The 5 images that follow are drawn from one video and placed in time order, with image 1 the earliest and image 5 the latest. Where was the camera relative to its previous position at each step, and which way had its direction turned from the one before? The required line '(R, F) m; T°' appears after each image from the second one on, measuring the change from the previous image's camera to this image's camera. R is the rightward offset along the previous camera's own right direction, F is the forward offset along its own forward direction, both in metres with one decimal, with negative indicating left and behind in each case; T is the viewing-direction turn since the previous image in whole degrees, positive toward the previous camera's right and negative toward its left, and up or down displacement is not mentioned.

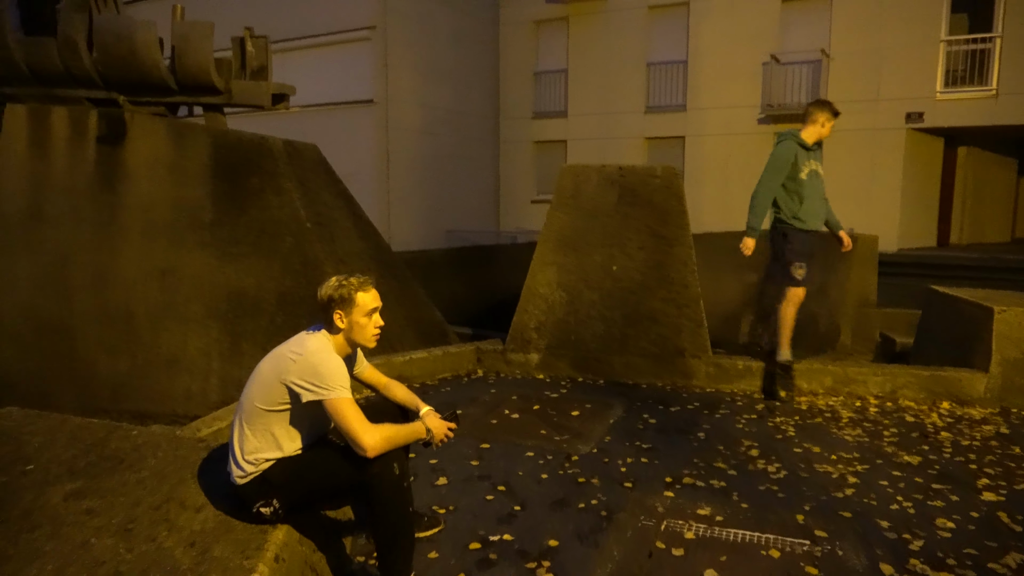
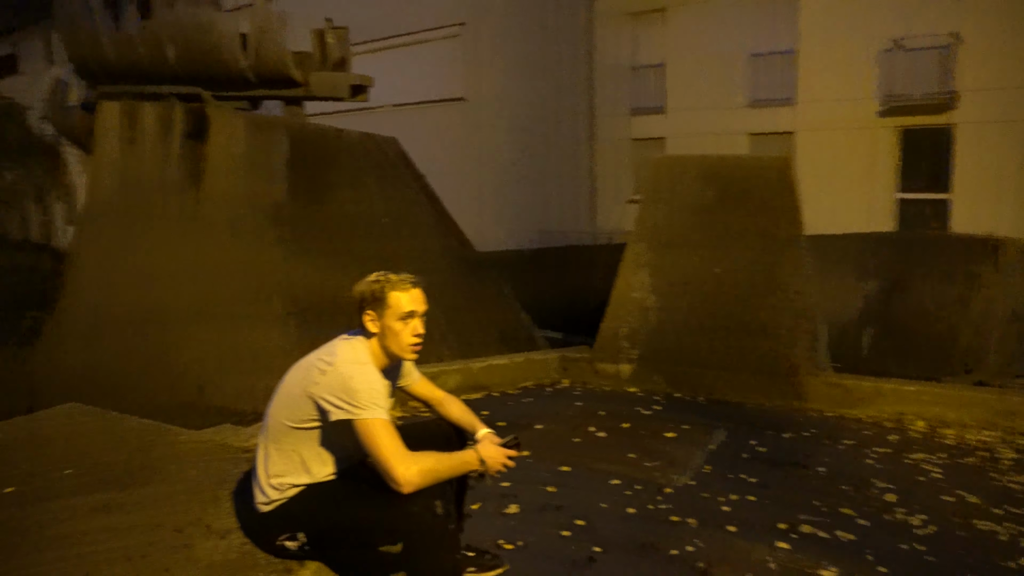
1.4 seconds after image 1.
(0.0, +0.5) m; -8°
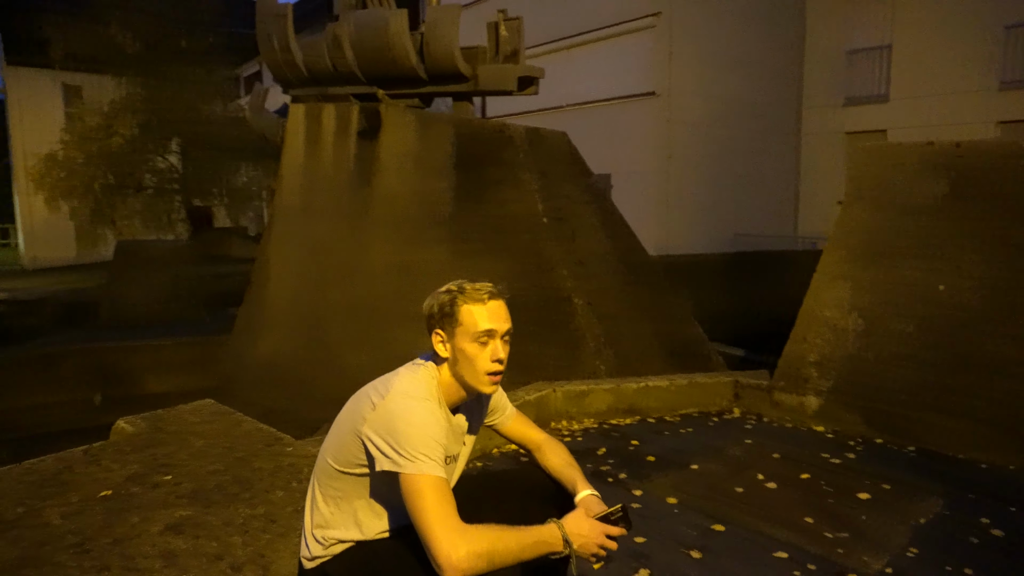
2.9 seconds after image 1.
(+0.2, +0.6) m; -16°
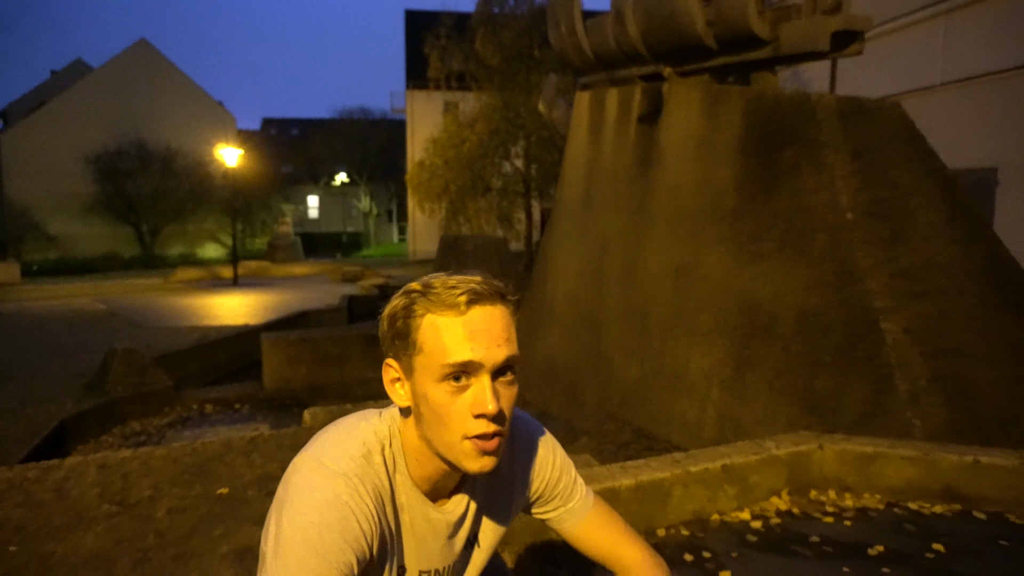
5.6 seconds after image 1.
(+0.4, +0.9) m; -27°
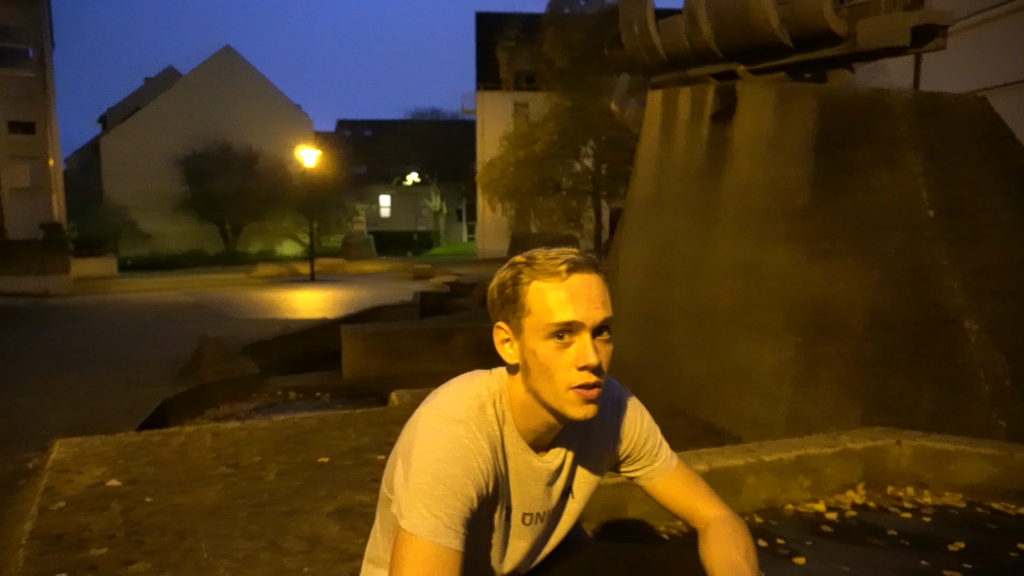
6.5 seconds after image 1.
(-0.1, -0.1) m; -5°
